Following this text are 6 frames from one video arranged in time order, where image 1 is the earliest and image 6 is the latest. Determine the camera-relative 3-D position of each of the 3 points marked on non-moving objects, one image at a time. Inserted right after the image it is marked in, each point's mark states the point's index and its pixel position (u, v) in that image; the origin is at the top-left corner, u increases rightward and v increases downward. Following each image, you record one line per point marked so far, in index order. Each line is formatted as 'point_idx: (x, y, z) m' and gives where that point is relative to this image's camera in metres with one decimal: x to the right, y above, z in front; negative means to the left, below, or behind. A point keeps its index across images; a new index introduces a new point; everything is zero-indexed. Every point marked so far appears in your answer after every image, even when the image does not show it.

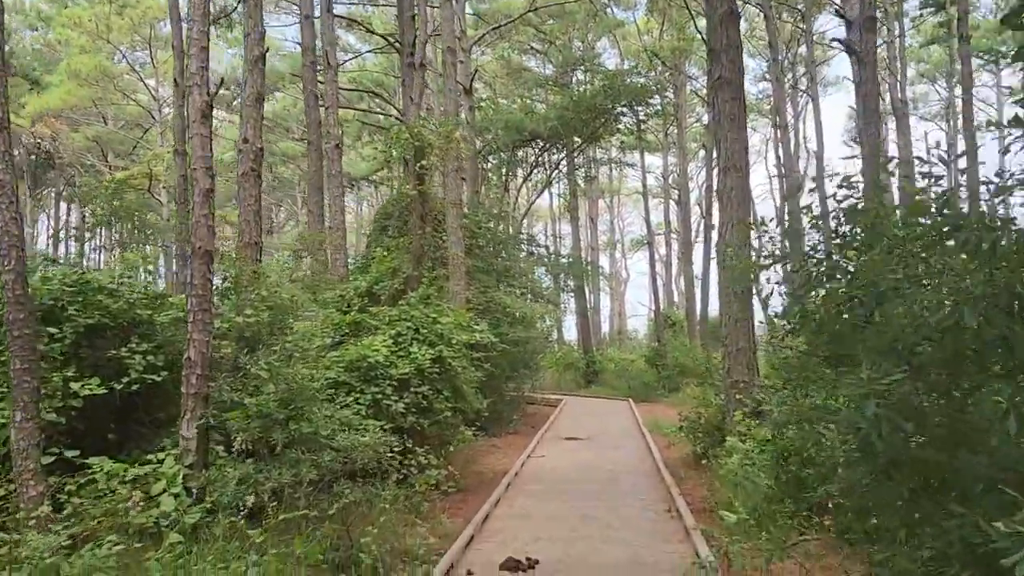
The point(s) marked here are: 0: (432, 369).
0: (-0.8, -0.8, +8.7) m
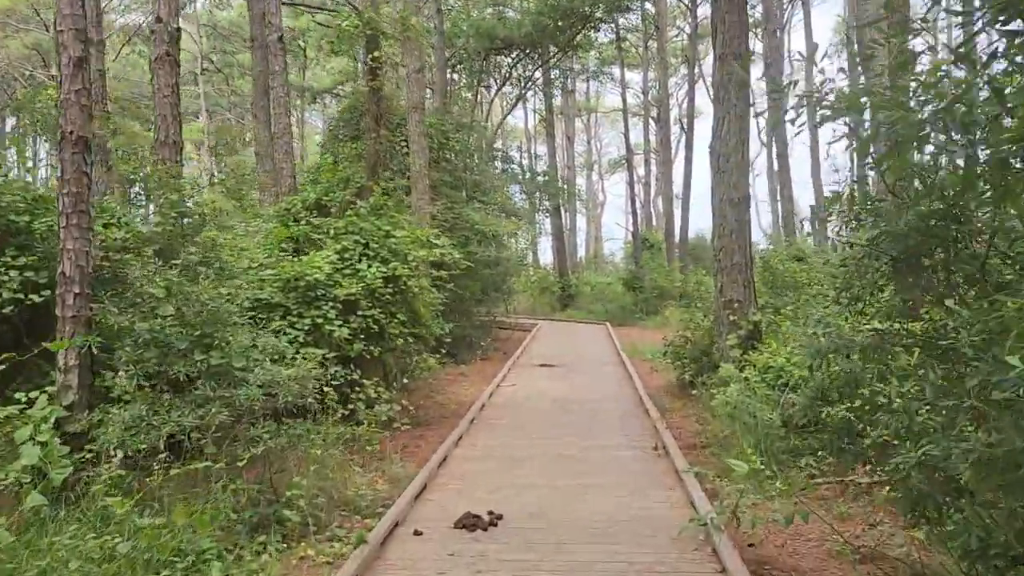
0: (-1.1, 0.0, +7.5) m
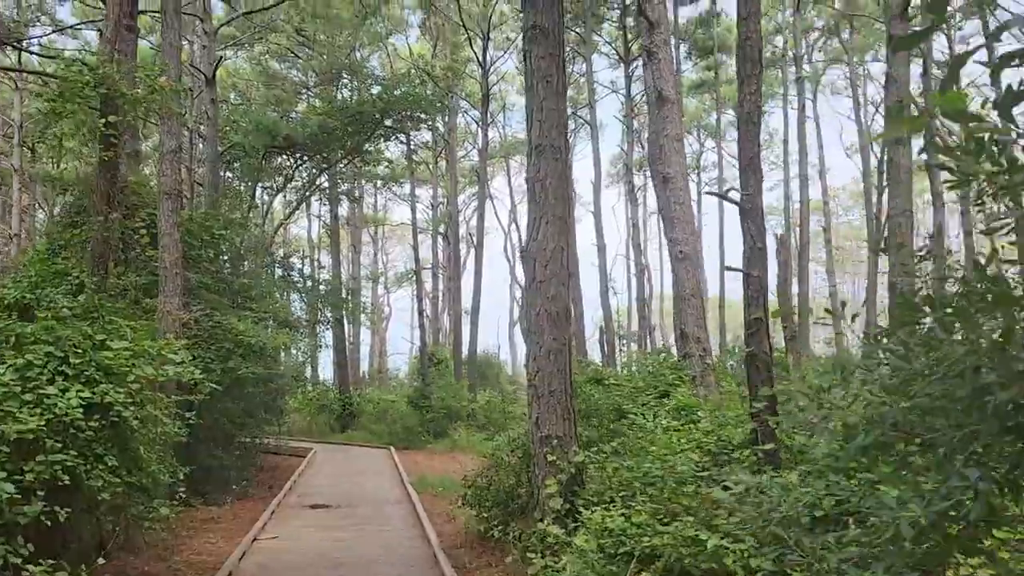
0: (-2.6, -0.8, +5.4) m
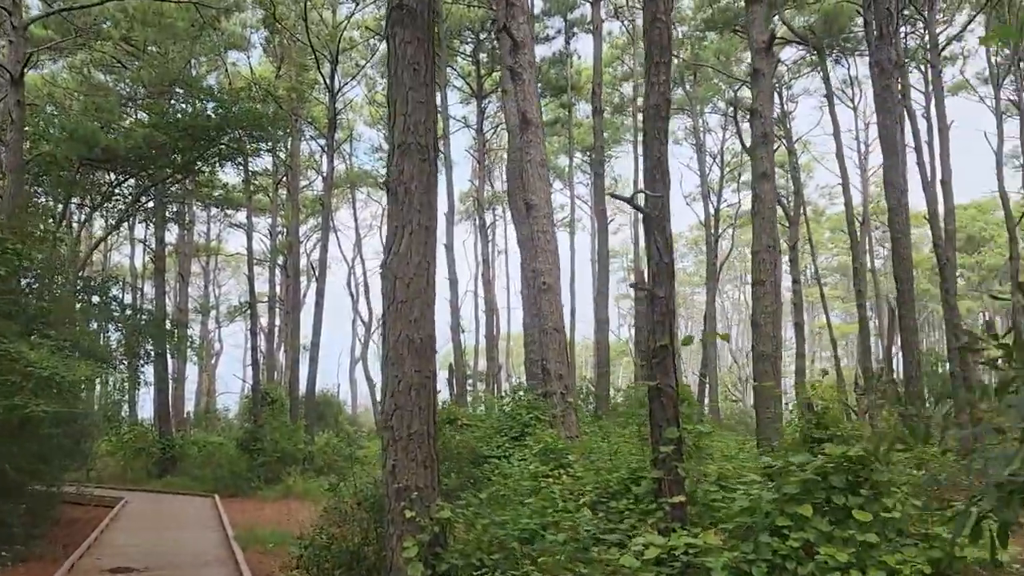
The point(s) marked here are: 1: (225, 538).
0: (-3.3, -0.8, +3.8) m
1: (-3.8, -3.3, +11.5) m
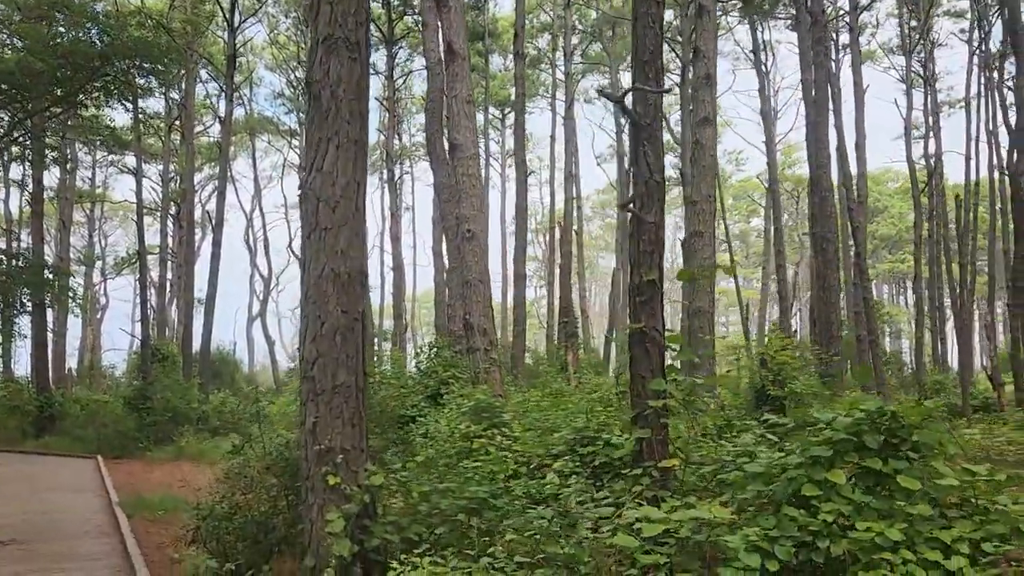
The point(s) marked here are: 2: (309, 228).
0: (-3.4, -0.5, +2.6) m
1: (-4.8, -2.6, +10.3) m
2: (-1.1, +0.3, +4.8) m
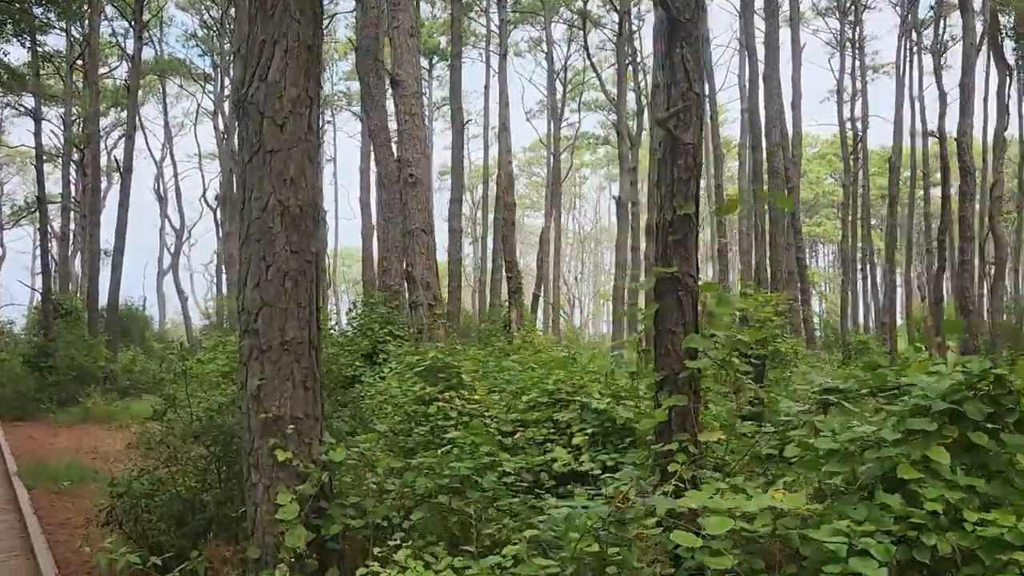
0: (-3.3, -0.2, +1.6) m
1: (-5.4, -2.0, +9.2) m
2: (-1.2, +0.6, +3.9) m
